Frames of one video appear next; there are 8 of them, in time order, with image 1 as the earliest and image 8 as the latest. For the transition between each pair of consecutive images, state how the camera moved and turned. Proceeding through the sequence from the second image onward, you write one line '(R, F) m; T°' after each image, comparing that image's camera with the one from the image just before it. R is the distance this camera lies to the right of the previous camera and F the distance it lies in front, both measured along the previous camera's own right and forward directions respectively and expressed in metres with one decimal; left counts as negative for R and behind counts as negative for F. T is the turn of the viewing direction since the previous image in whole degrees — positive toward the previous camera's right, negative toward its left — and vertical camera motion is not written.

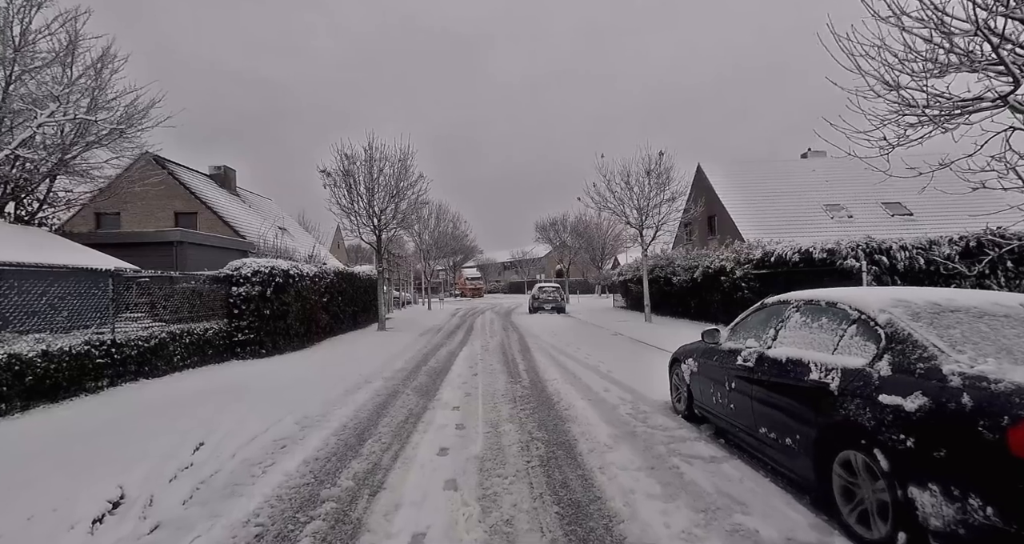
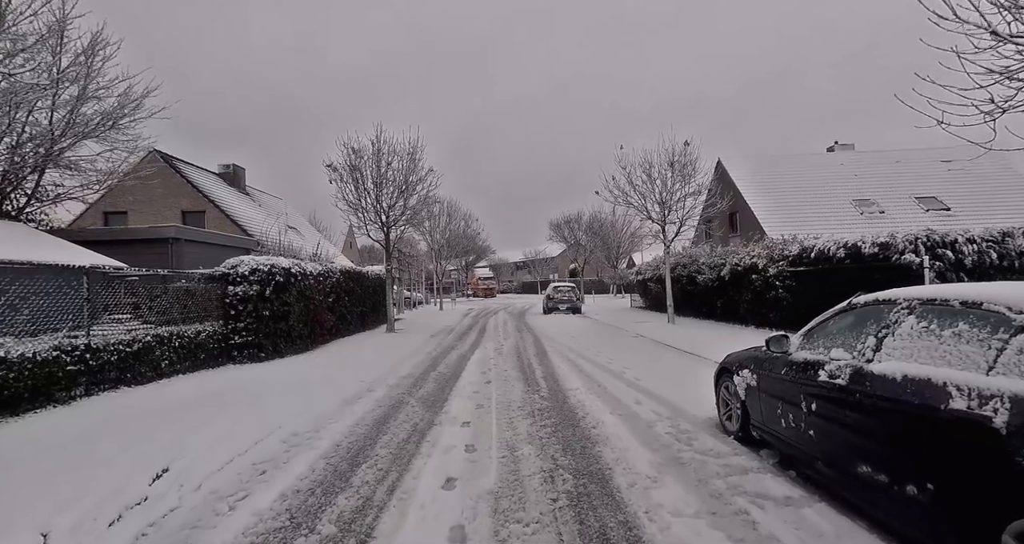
(-0.1, +0.7) m; -2°
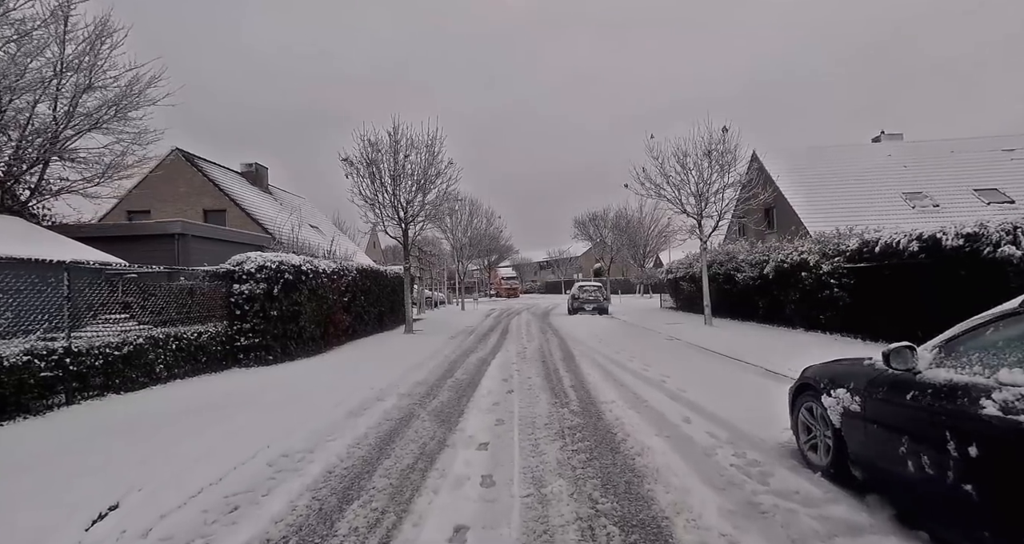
(0.0, +0.7) m; -3°
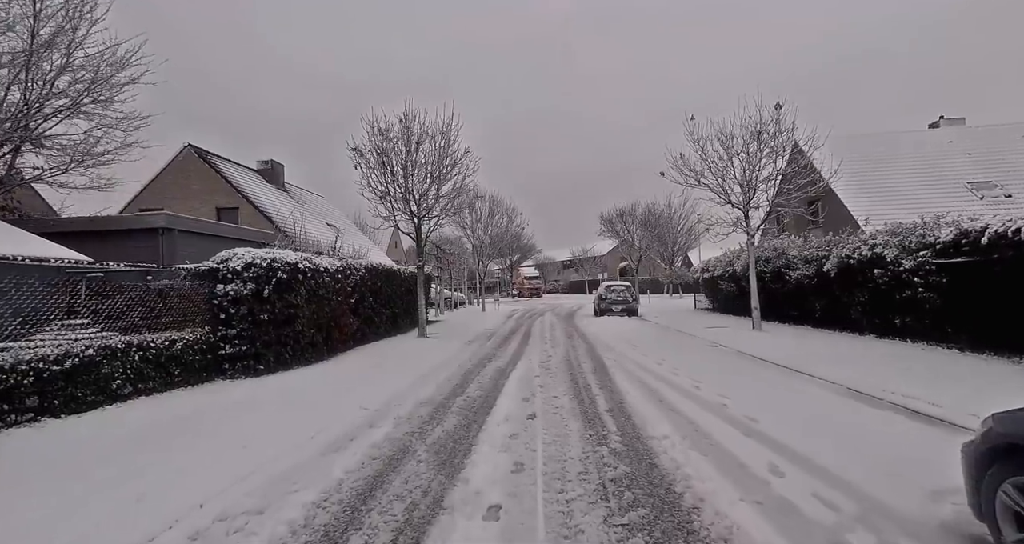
(0.0, +1.1) m; -3°
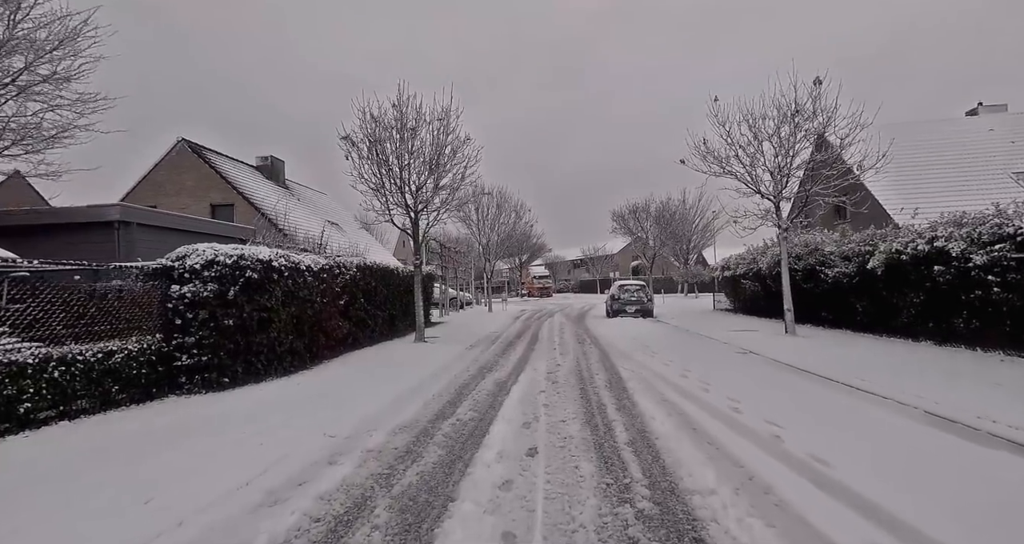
(+0.1, +1.0) m; -1°
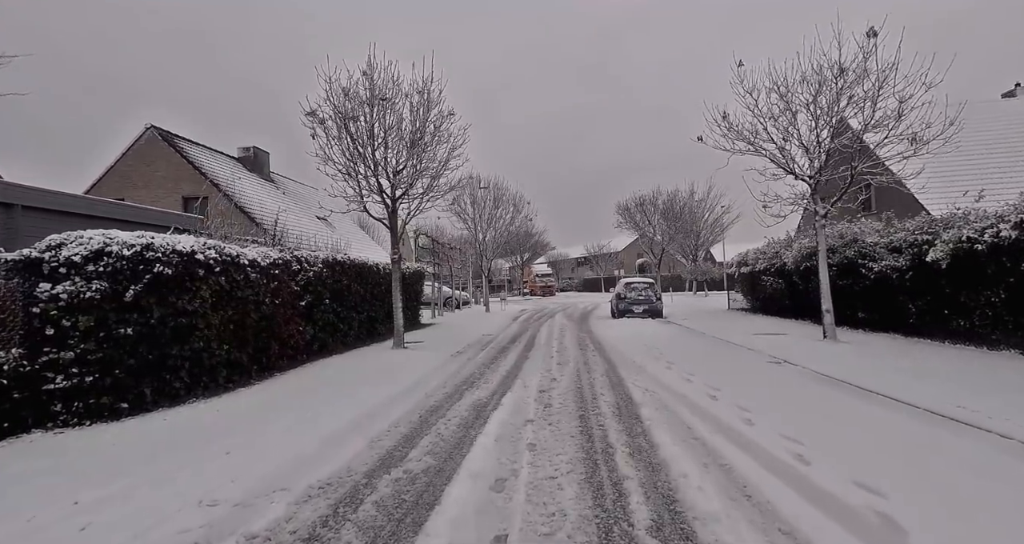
(+0.3, +1.4) m; -1°
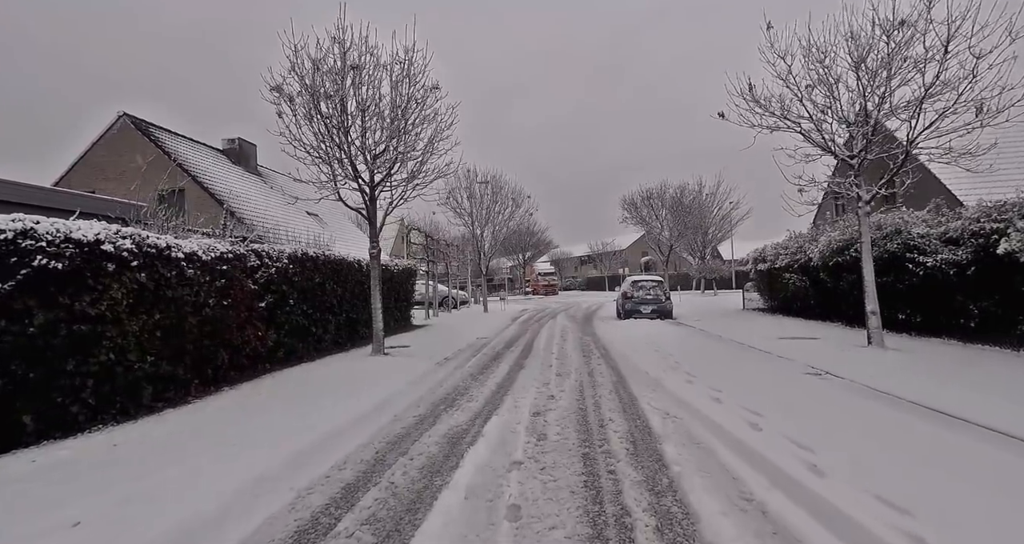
(+0.2, +1.1) m; 0°
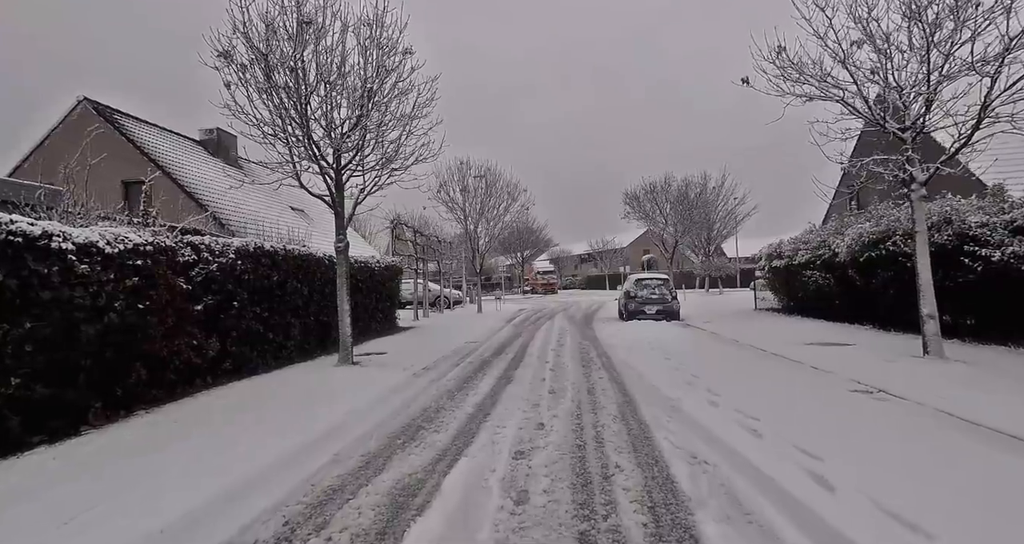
(+0.2, +1.2) m; 0°
